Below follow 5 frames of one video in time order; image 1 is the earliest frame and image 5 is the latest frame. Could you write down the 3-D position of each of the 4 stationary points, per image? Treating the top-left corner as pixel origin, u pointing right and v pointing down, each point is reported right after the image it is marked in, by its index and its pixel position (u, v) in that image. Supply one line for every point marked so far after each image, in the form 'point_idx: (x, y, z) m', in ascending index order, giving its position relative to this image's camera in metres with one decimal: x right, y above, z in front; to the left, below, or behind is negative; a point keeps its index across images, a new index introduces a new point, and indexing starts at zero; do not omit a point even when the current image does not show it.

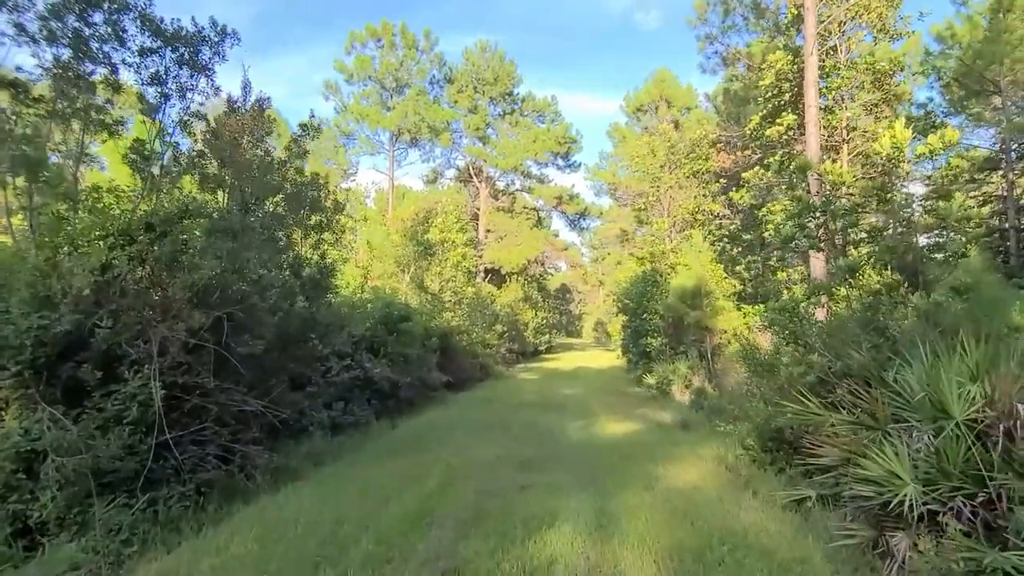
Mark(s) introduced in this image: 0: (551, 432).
0: (+0.5, -1.6, +8.4) m
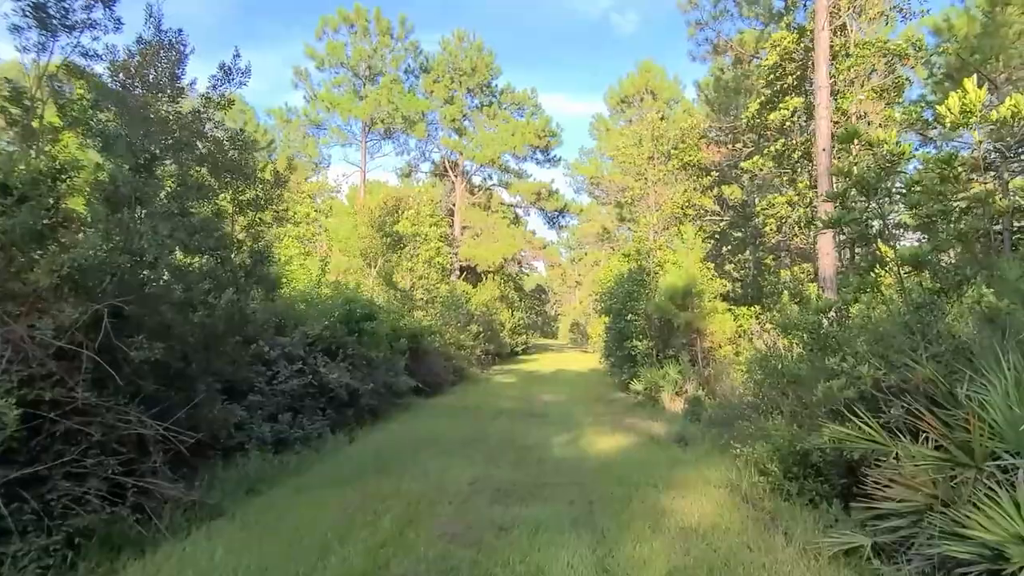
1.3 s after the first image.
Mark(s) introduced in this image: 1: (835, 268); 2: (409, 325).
0: (+0.2, -1.6, +7.3) m
1: (+3.9, +0.2, +9.2) m
2: (-1.7, -0.6, +12.4) m
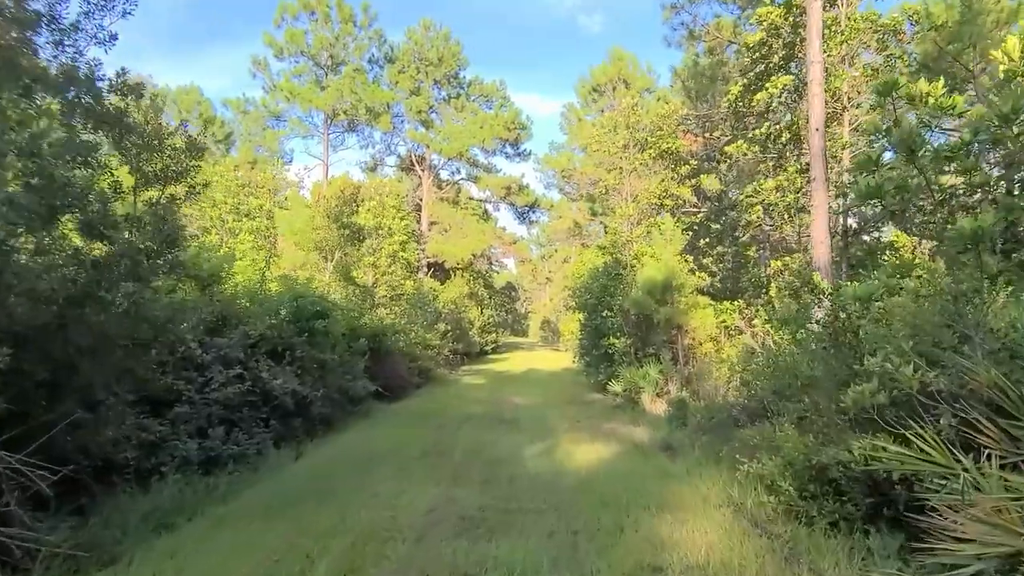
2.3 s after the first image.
0: (0.0, -1.5, +6.4) m
1: (+3.6, +0.3, +8.5) m
2: (-2.2, -0.5, +11.5) m
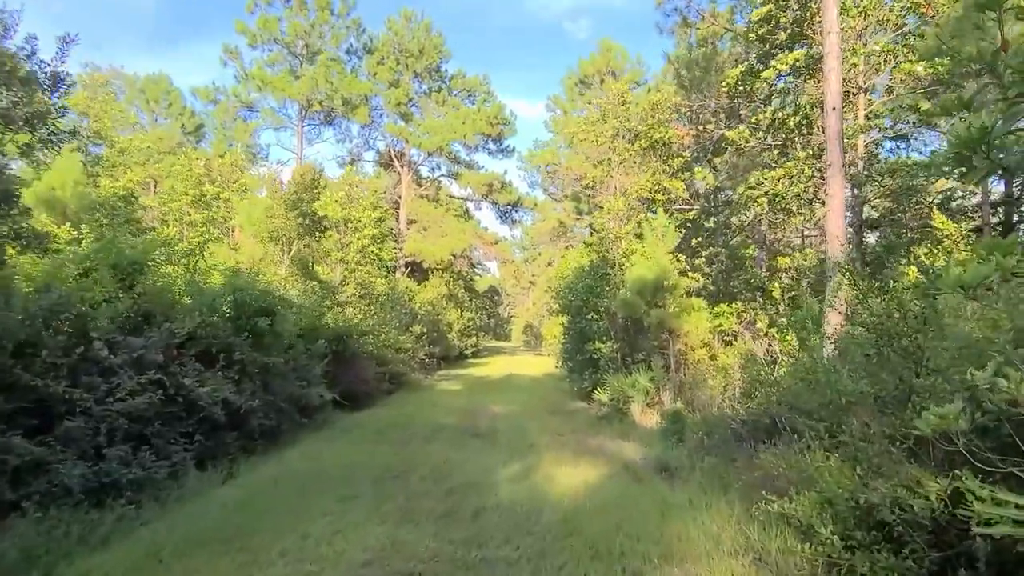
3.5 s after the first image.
0: (-0.3, -1.4, +5.4) m
1: (+3.3, +0.3, +7.5) m
2: (-2.5, -0.5, +10.4) m
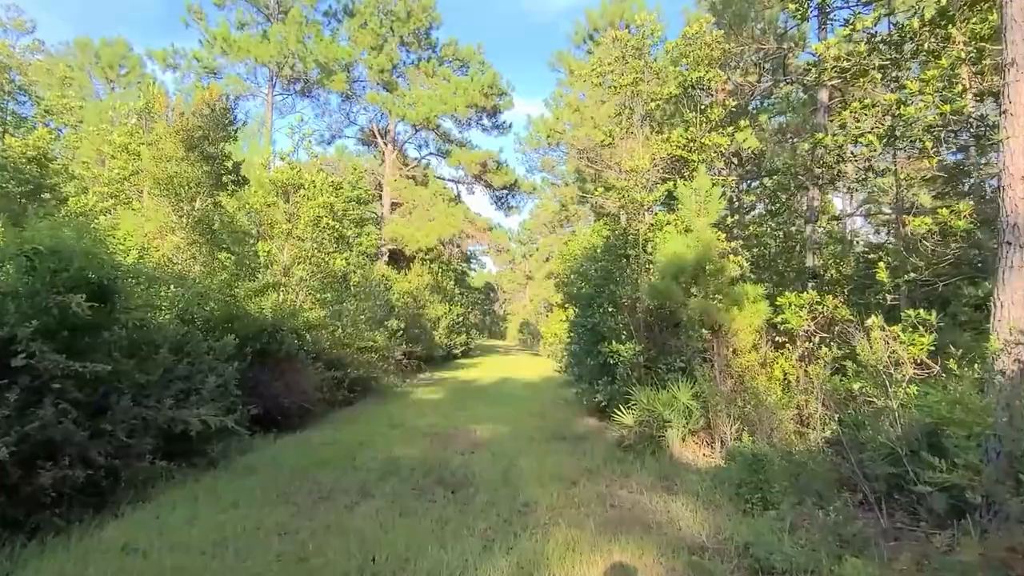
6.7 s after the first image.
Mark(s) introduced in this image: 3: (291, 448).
0: (-0.3, -1.2, +2.6) m
1: (+3.3, +0.5, +4.7) m
2: (-2.6, -0.3, +7.5) m
3: (-1.9, -1.4, +6.6) m
